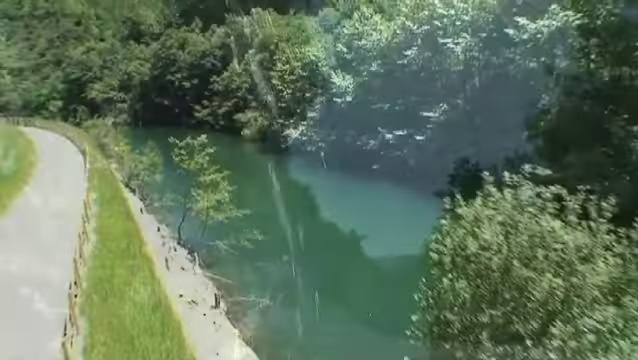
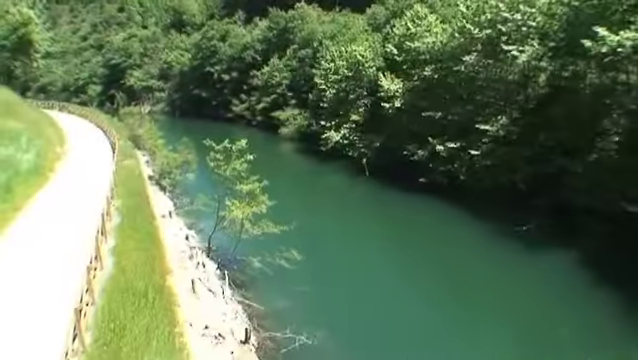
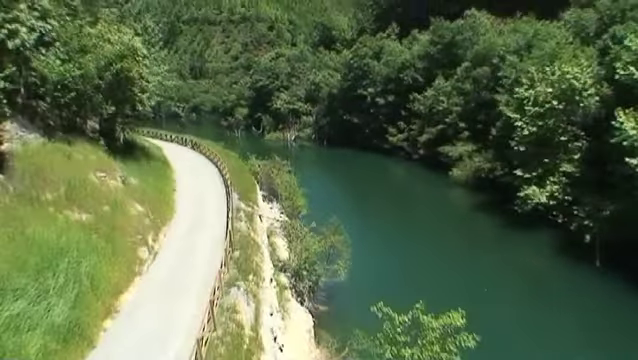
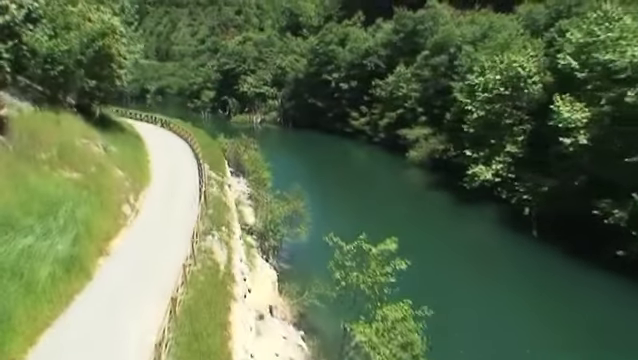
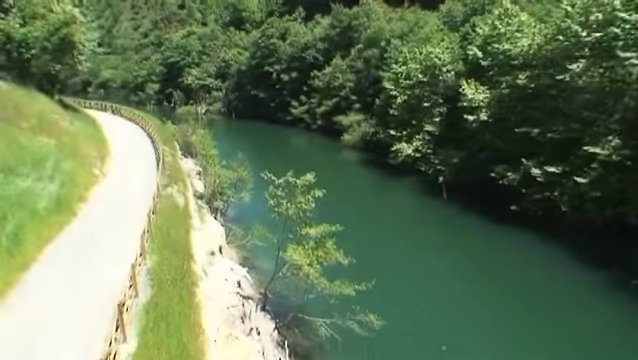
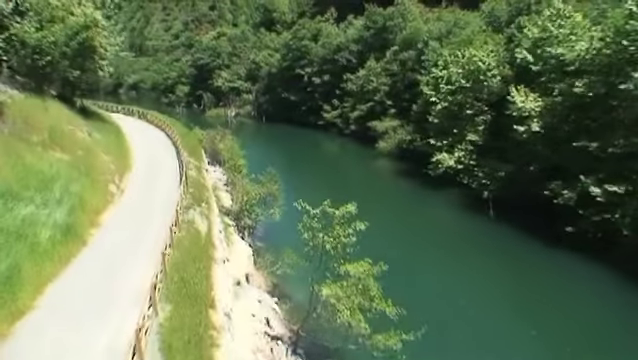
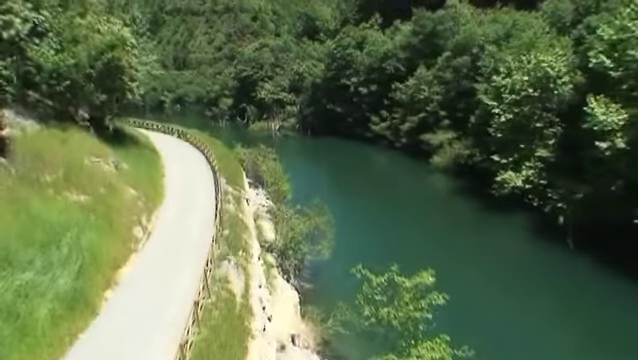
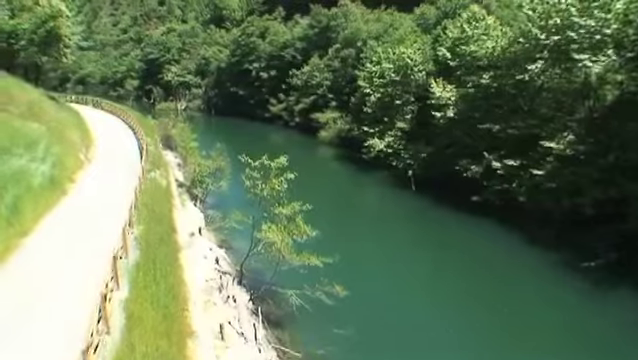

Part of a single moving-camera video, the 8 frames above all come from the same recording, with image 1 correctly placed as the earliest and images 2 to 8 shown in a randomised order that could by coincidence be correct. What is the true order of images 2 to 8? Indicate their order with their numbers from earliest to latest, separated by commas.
2, 8, 5, 6, 4, 7, 3
